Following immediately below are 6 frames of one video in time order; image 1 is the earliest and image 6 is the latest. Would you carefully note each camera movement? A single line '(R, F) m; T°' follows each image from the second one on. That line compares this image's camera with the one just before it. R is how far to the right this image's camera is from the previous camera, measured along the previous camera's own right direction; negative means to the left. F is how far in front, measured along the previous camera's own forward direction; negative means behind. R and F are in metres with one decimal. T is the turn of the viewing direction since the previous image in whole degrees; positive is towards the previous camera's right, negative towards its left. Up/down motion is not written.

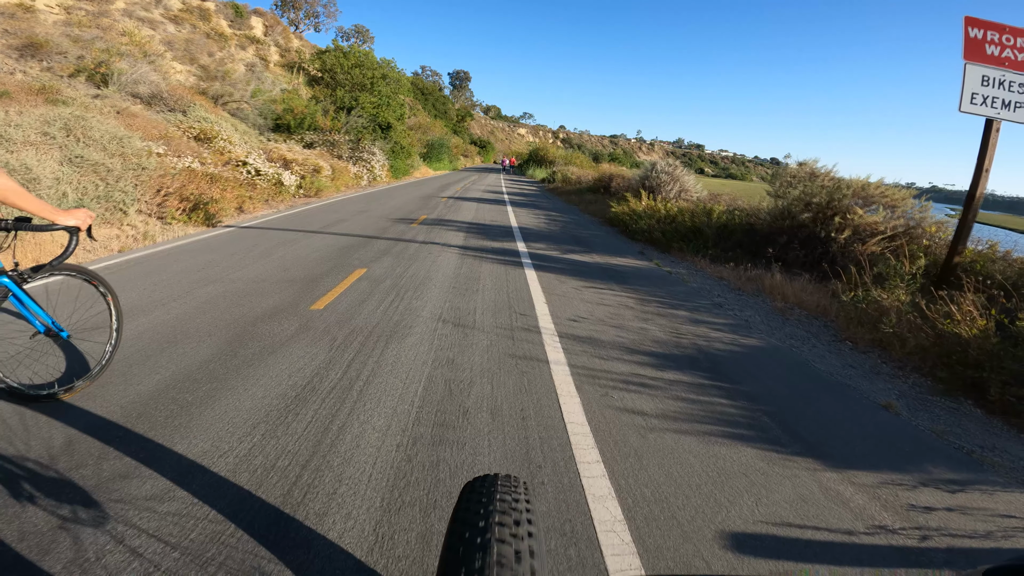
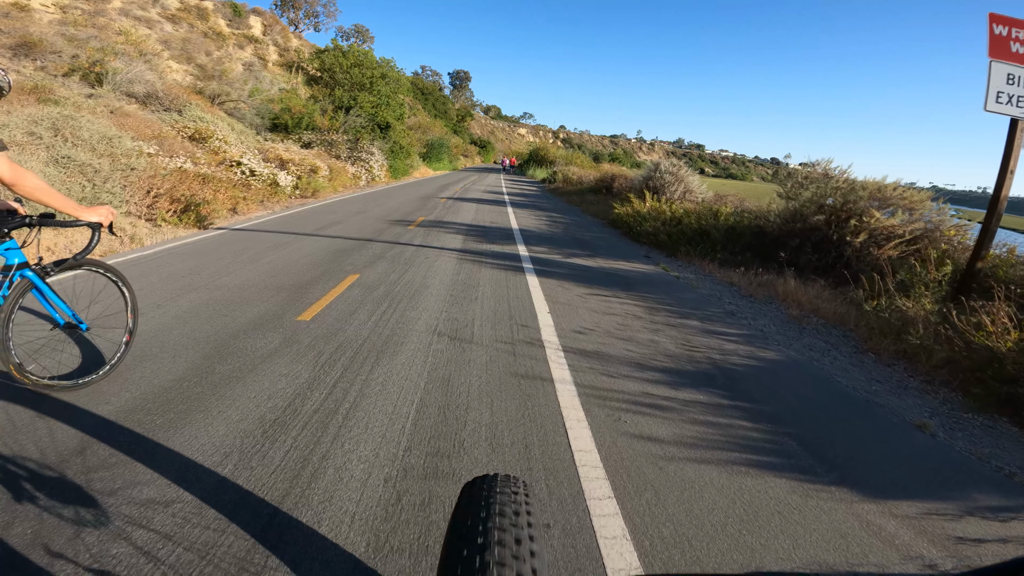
(0.0, +0.3) m; 0°
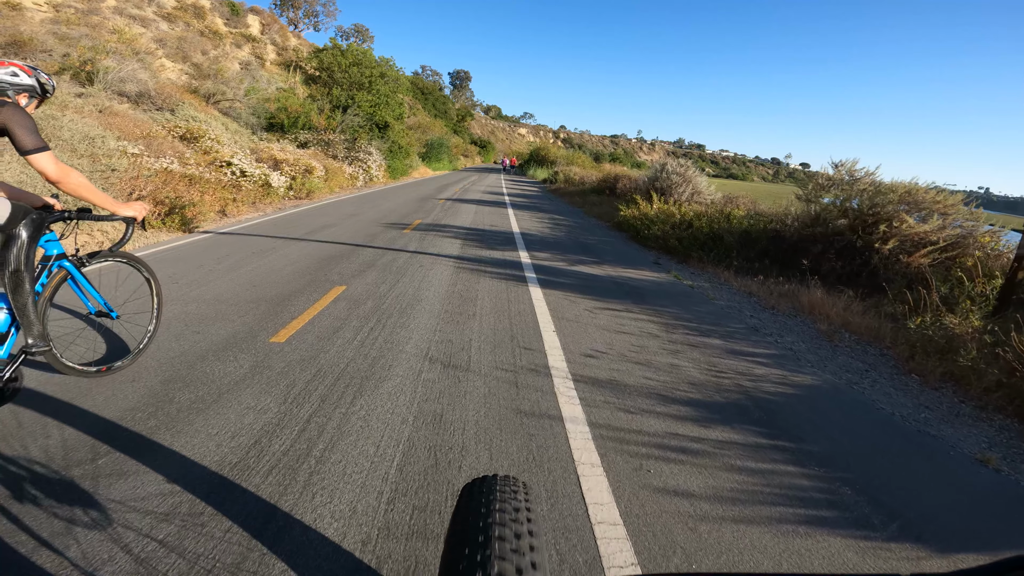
(0.0, +0.5) m; 0°
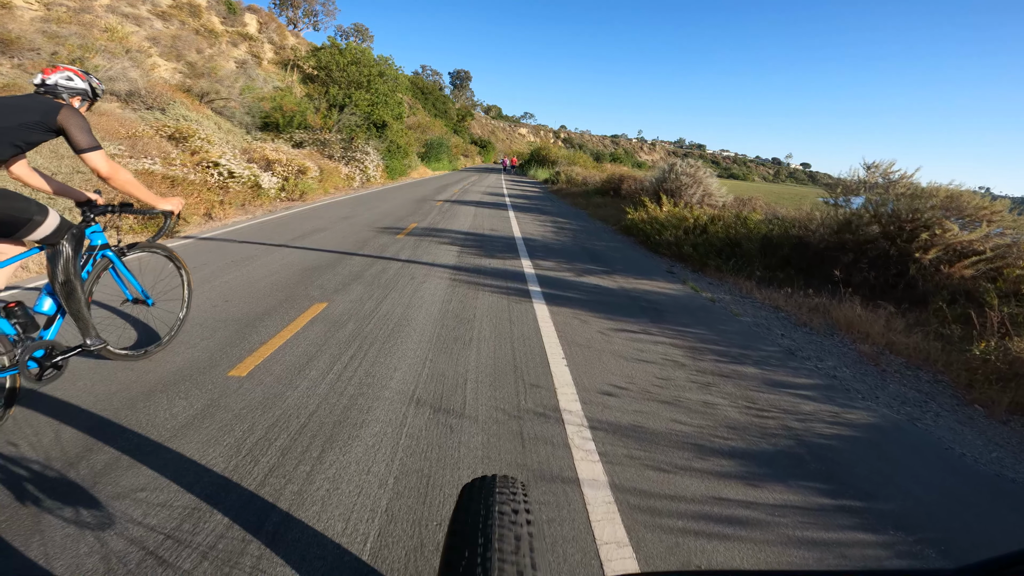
(0.0, +0.6) m; 0°
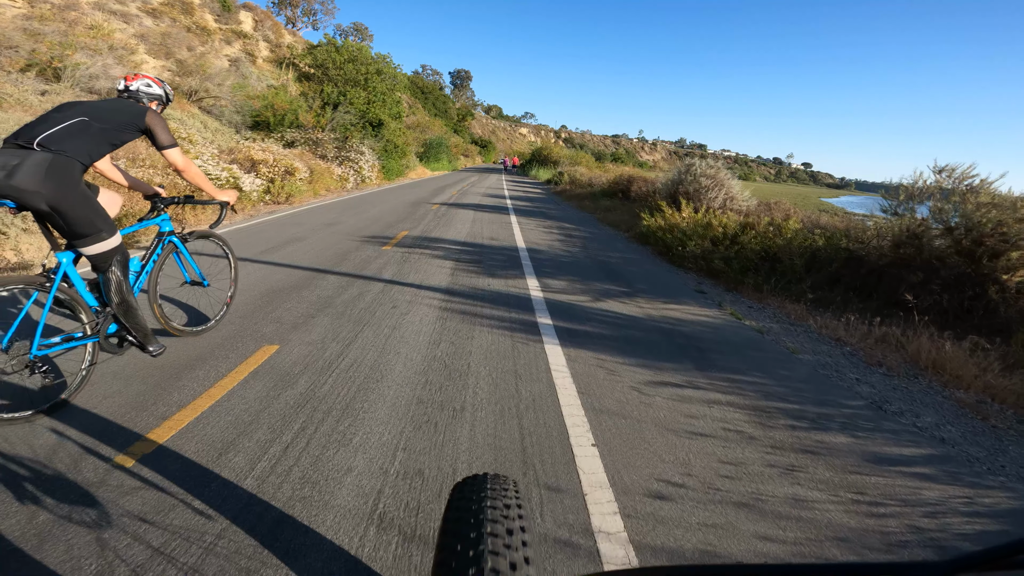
(0.0, +1.1) m; 0°
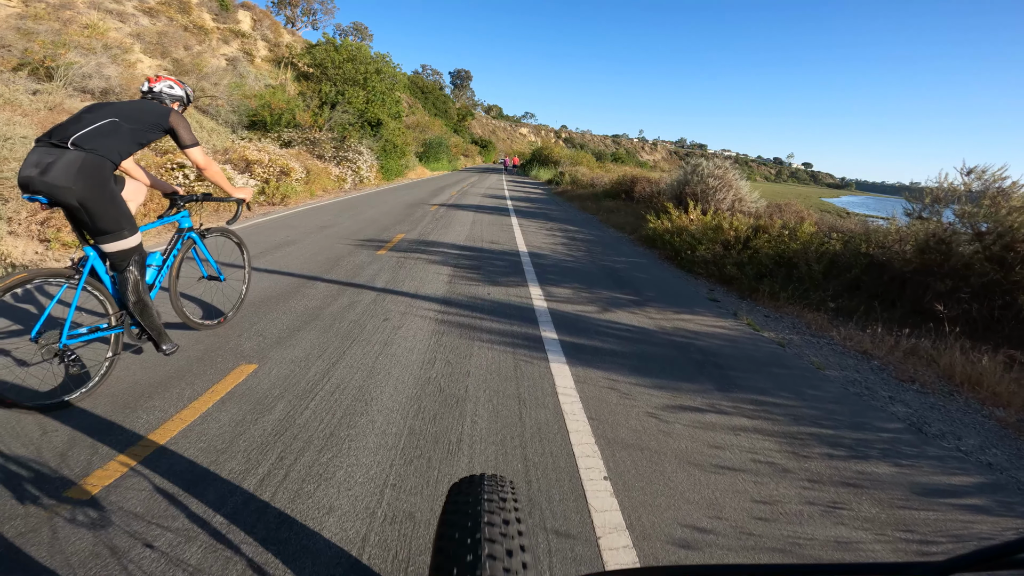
(0.0, +0.3) m; 0°
